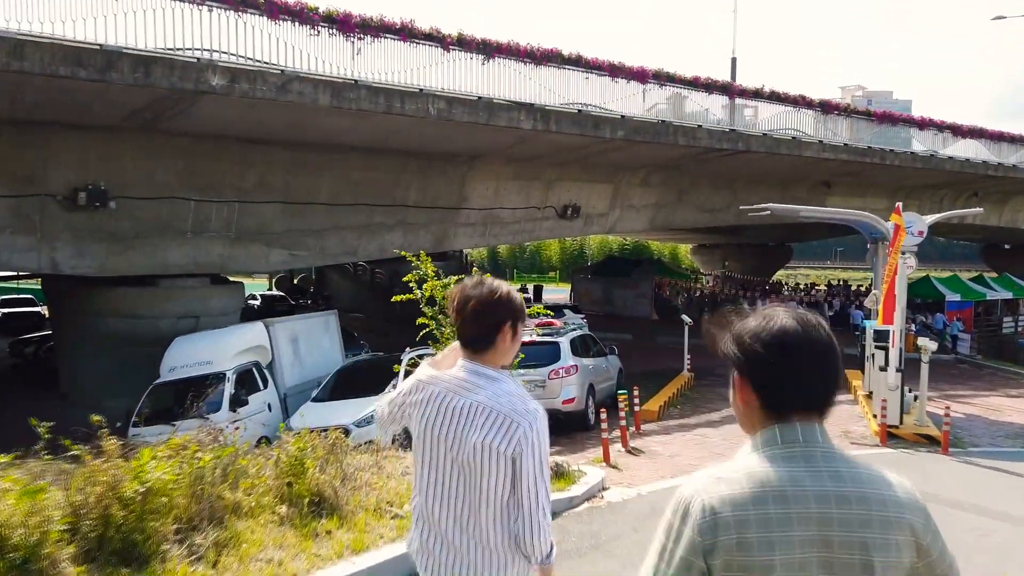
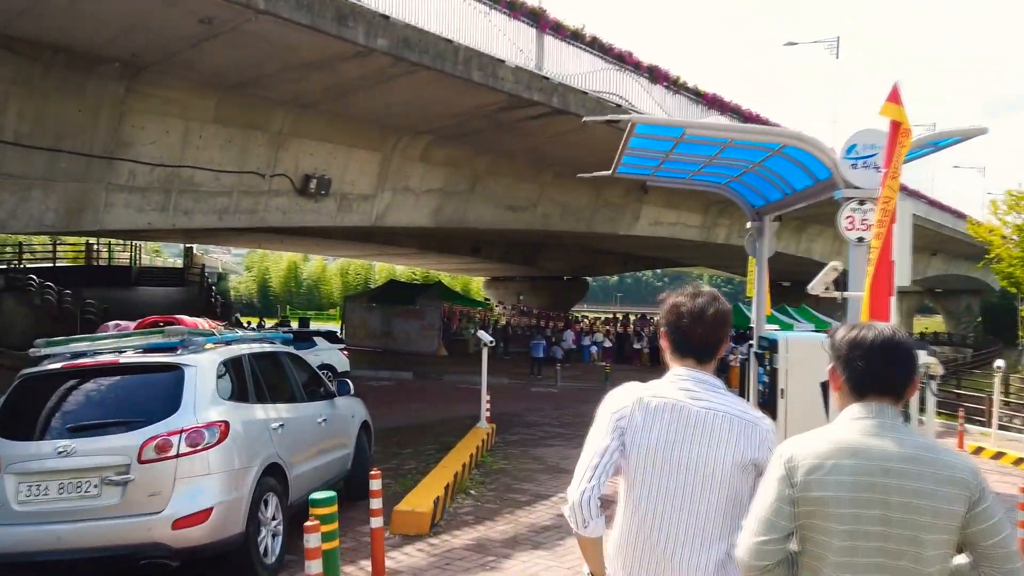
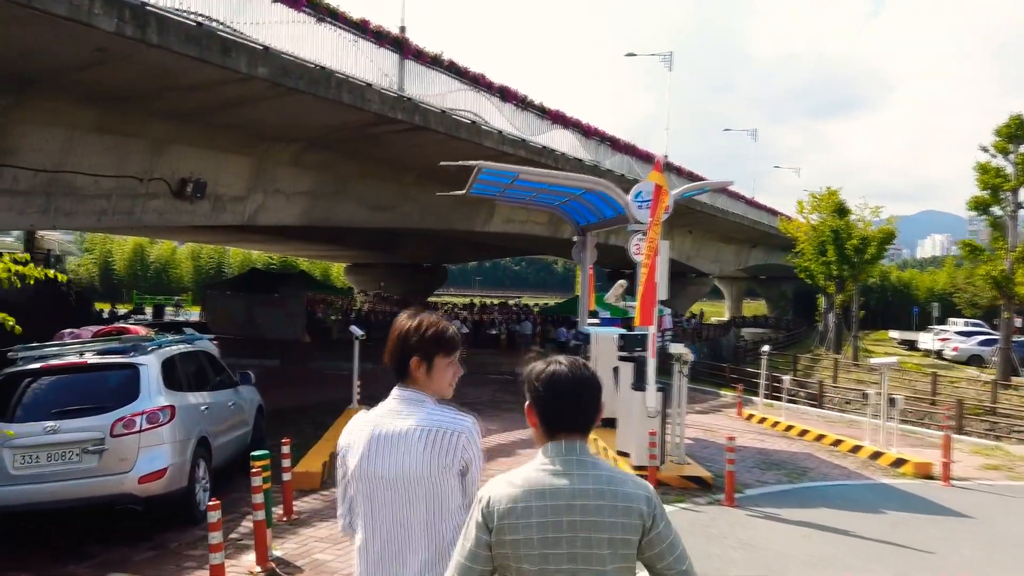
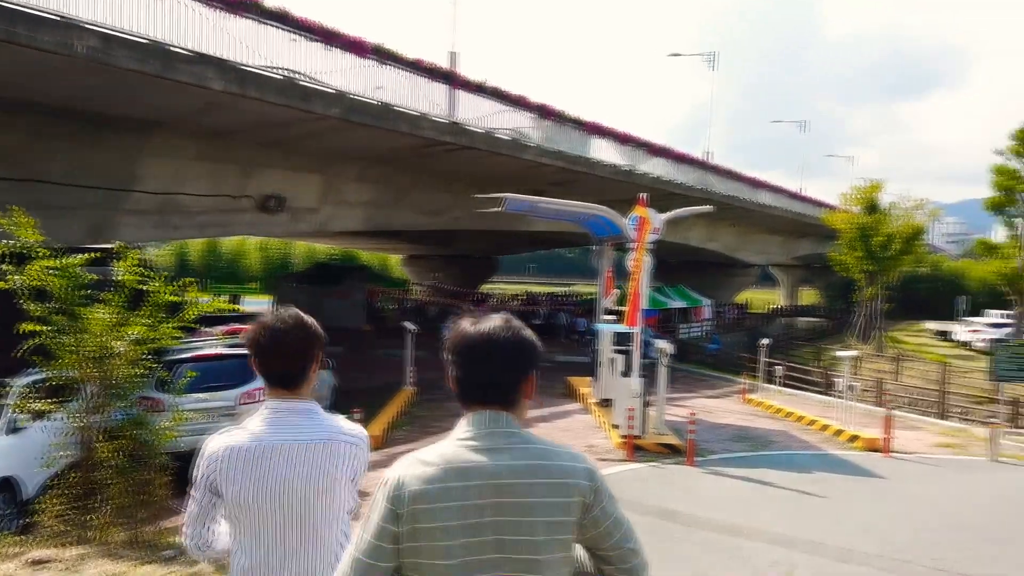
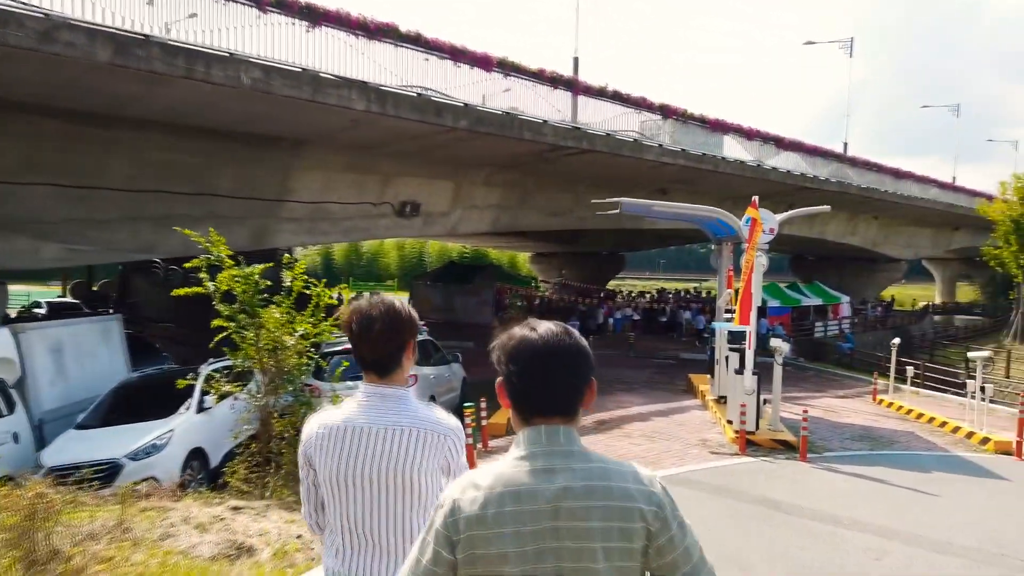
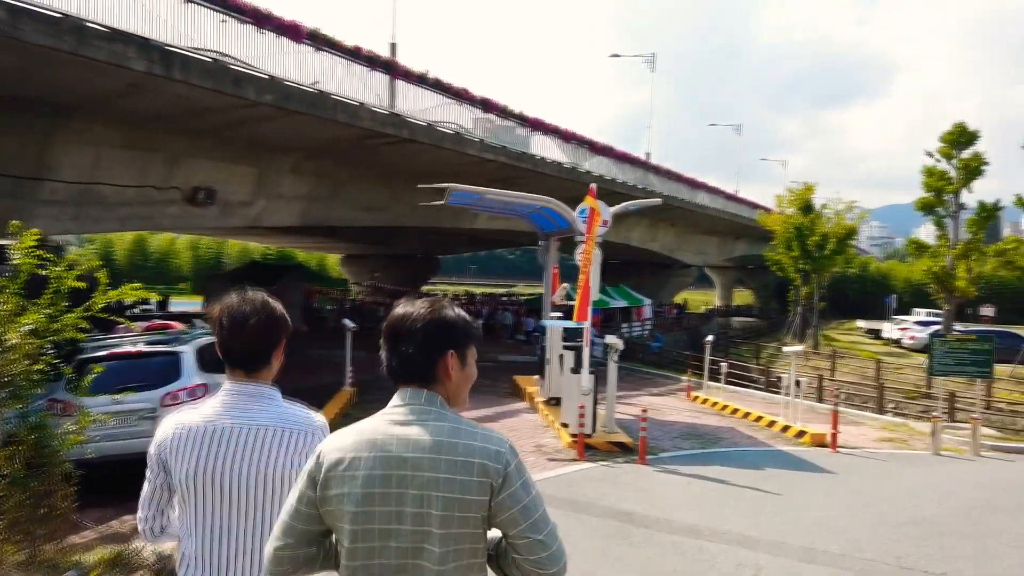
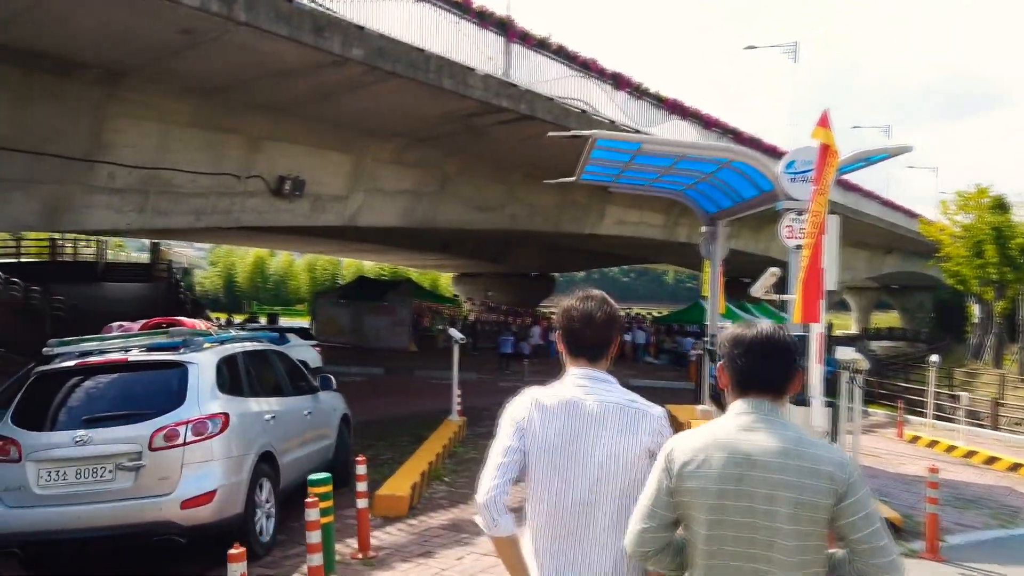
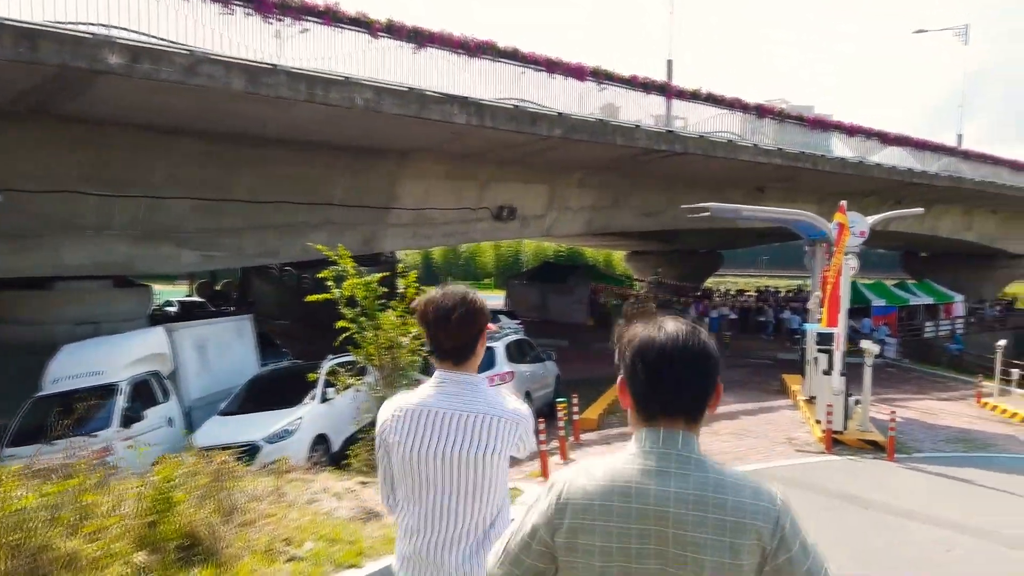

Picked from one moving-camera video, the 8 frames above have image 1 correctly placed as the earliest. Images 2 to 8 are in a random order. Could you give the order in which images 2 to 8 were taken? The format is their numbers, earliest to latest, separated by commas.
8, 5, 4, 6, 3, 7, 2
